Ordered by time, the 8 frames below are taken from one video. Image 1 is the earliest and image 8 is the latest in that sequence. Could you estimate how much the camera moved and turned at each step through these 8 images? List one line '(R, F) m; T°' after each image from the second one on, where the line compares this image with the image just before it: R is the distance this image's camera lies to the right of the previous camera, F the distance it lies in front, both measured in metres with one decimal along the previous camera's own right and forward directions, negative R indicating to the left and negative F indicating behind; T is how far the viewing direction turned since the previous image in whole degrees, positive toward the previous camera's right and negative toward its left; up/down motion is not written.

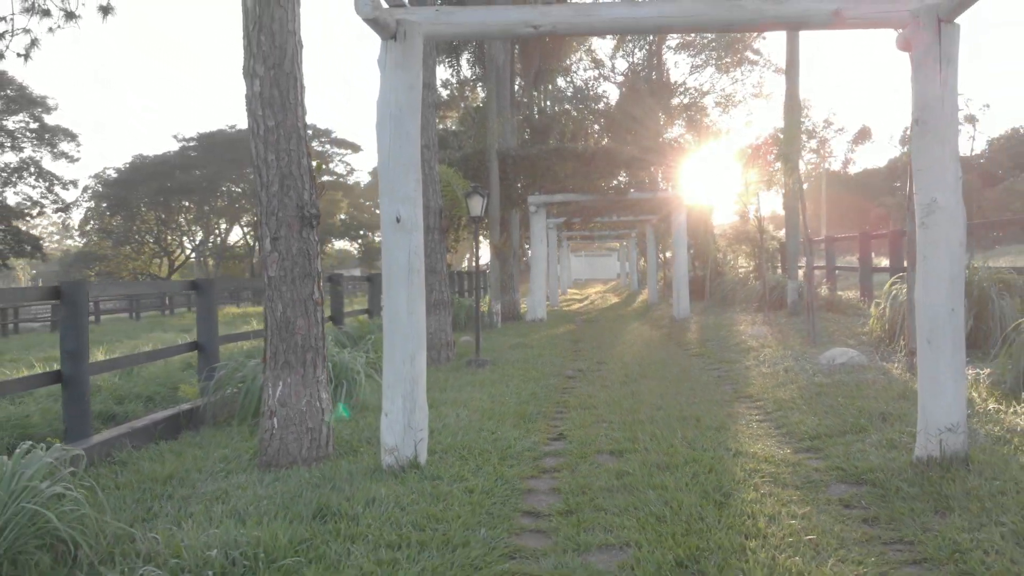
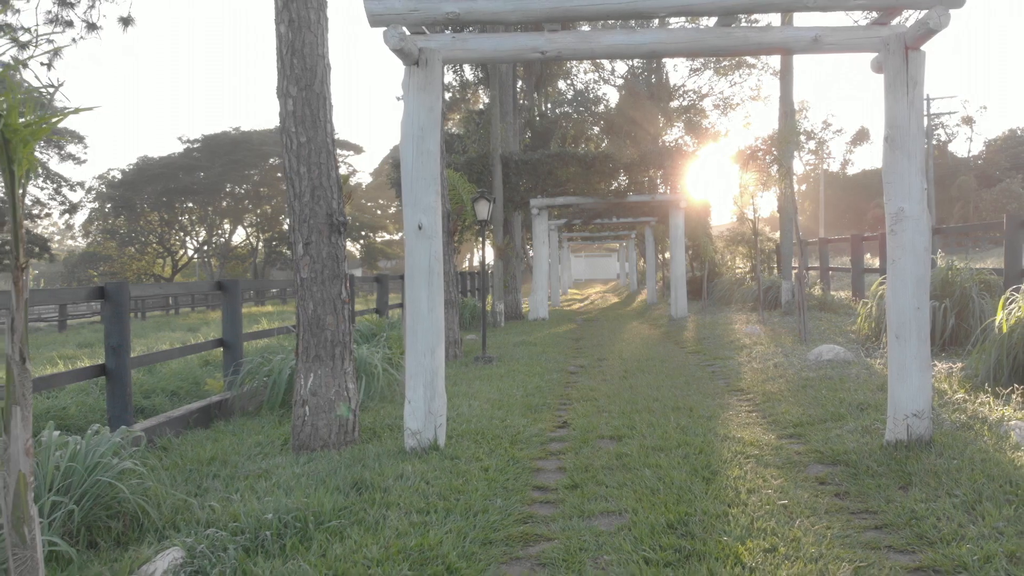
(-0.1, -0.4) m; 0°
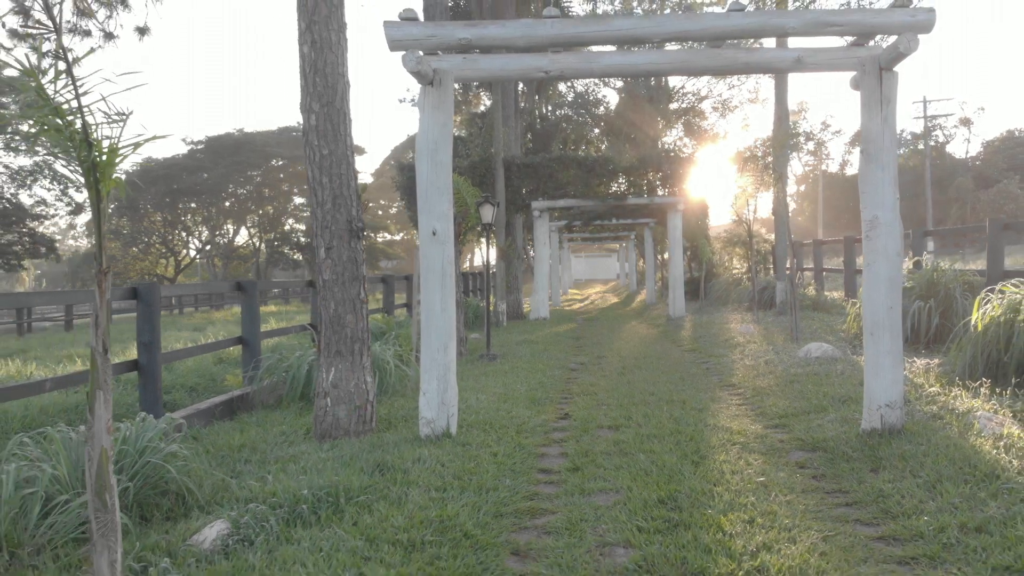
(0.0, -0.4) m; 0°
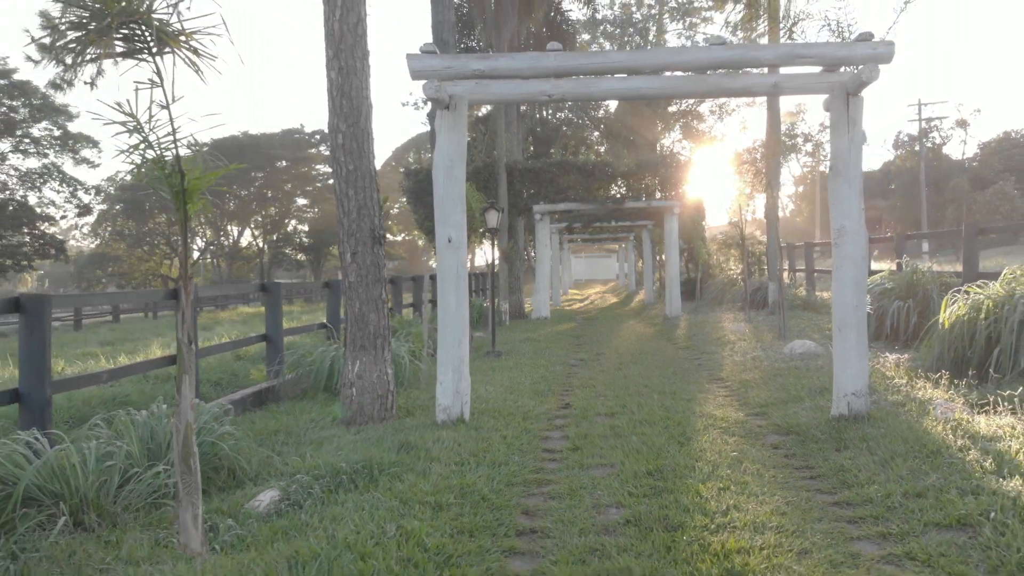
(0.0, -0.6) m; 0°
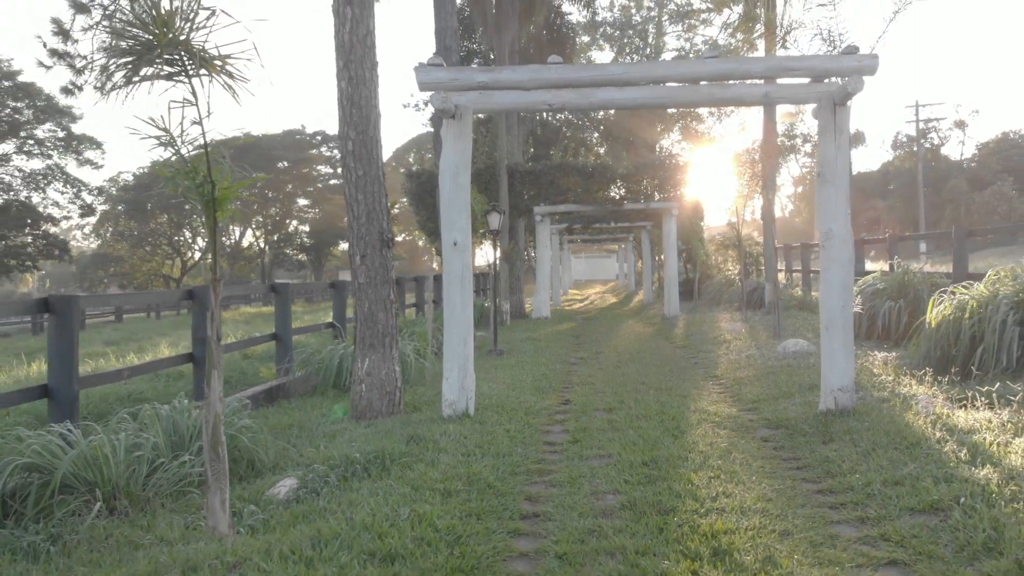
(0.0, -0.3) m; 0°
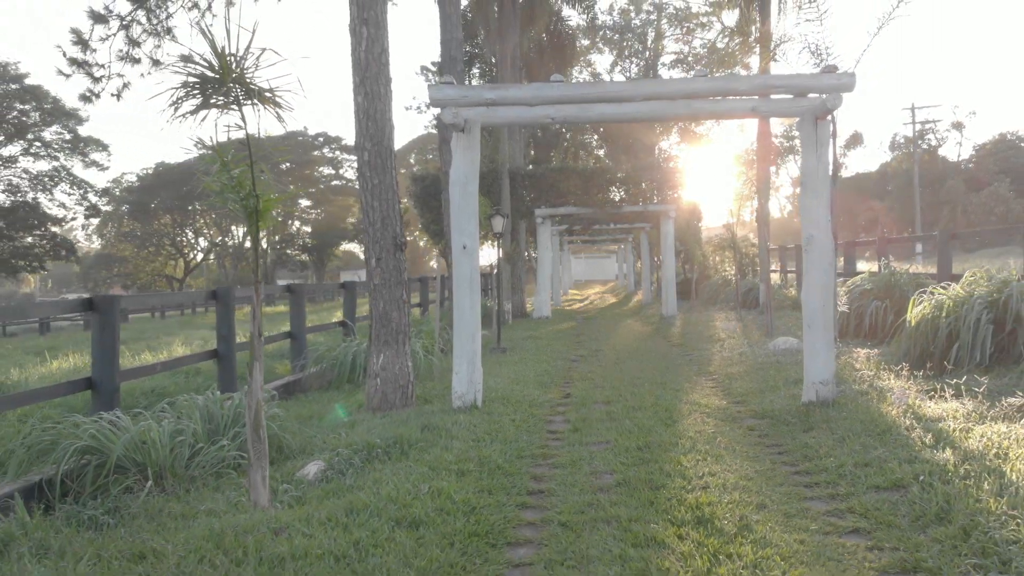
(0.0, -0.4) m; 0°
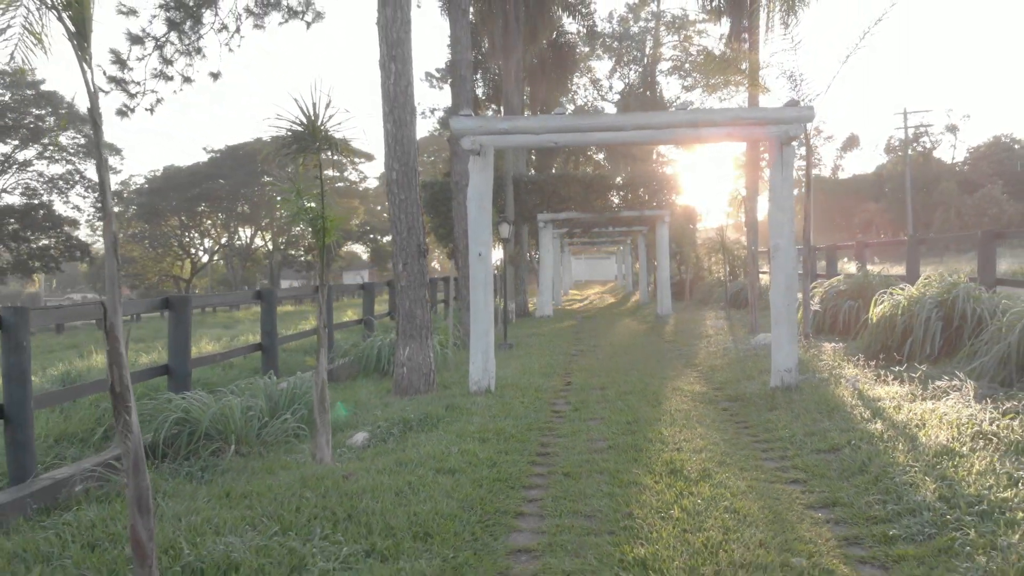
(-0.1, -1.0) m; 0°
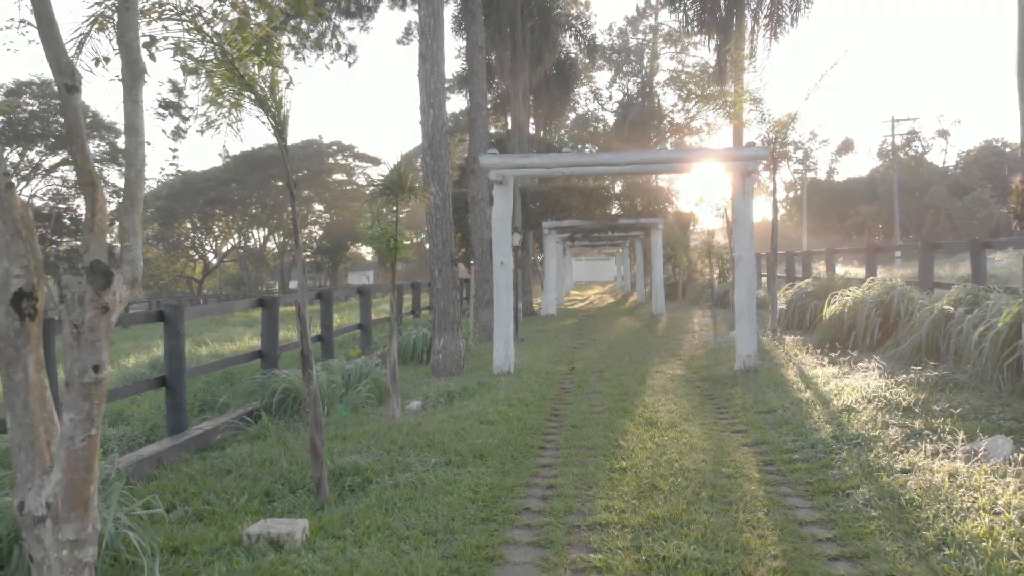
(-0.2, -1.7) m; 0°
